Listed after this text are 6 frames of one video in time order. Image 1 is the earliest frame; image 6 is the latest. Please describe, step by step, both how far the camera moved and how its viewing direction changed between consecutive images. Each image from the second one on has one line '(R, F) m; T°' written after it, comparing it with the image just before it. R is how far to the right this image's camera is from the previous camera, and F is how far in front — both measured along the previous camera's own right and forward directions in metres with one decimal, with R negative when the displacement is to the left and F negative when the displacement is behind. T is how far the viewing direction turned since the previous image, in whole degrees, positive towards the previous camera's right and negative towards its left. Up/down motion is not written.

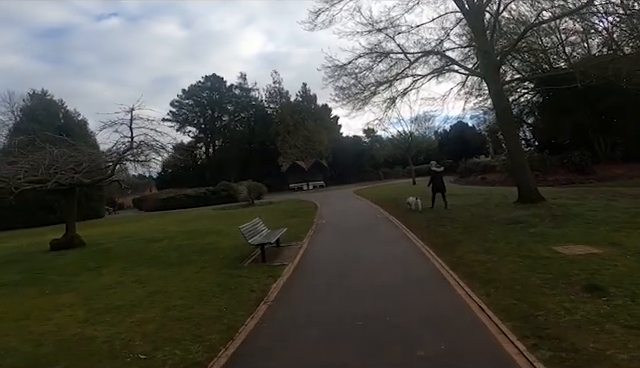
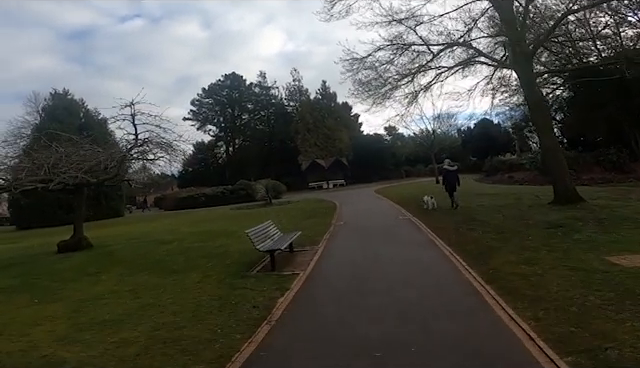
(+0.1, +1.2) m; -2°
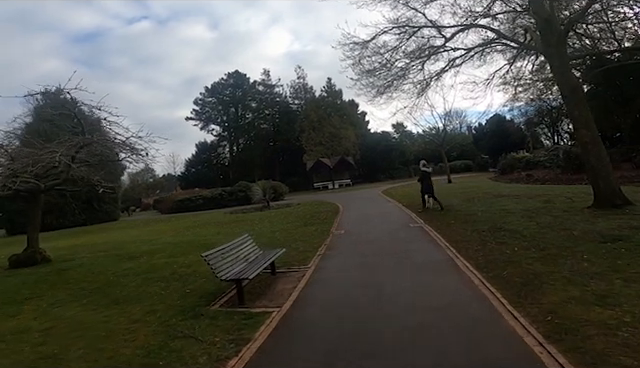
(+0.4, +2.6) m; -1°
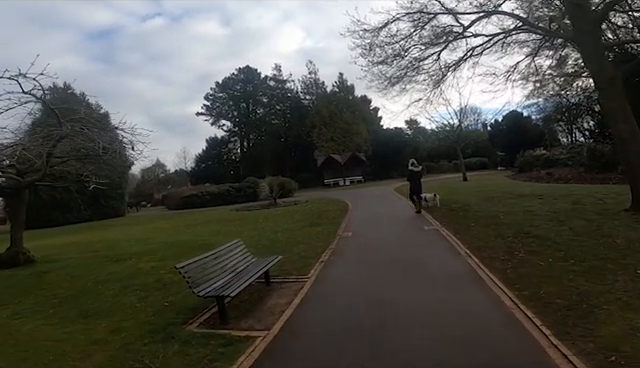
(+0.2, +1.3) m; -1°
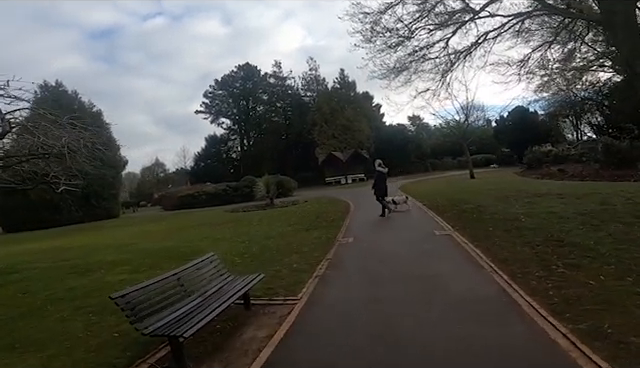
(+0.1, +1.6) m; 0°
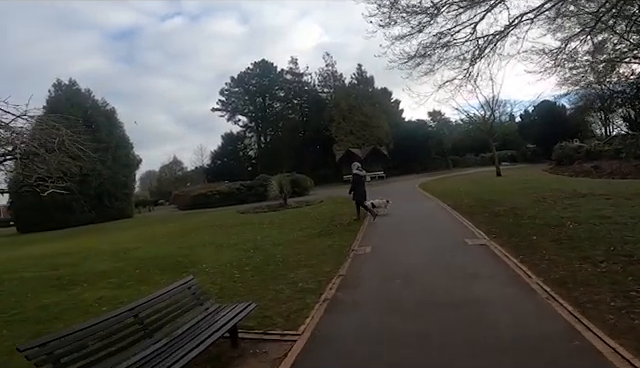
(+0.1, +1.6) m; -2°
